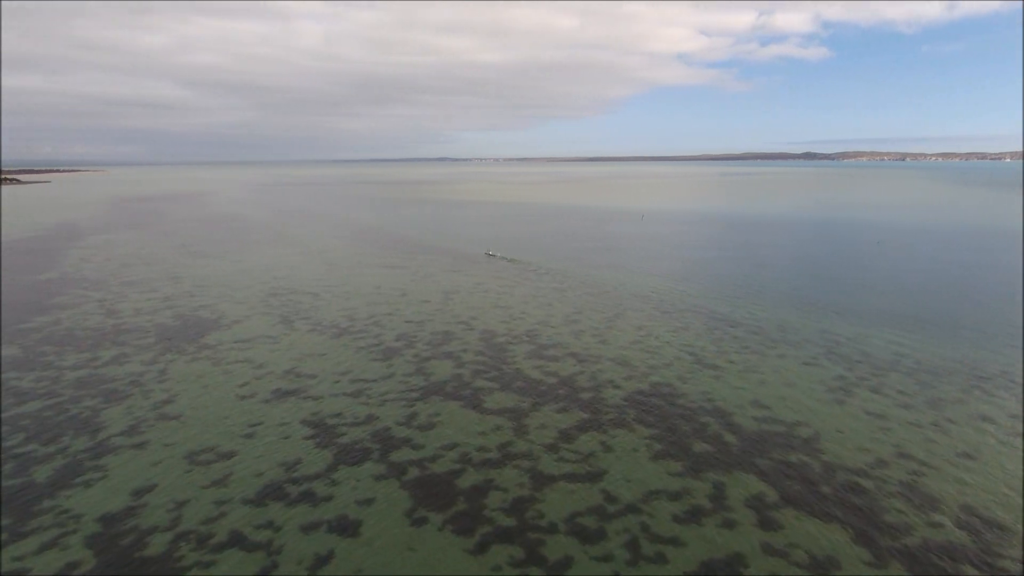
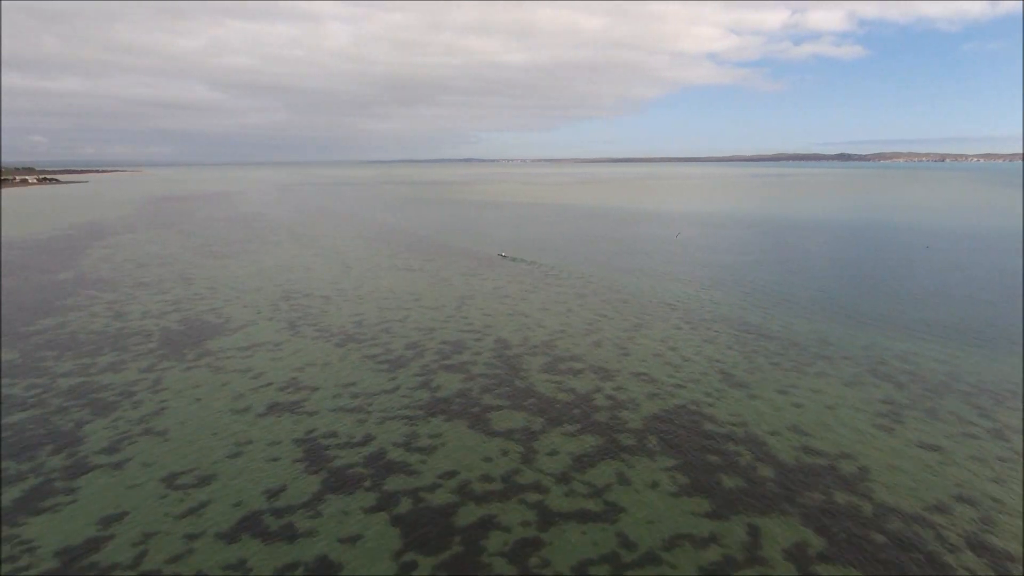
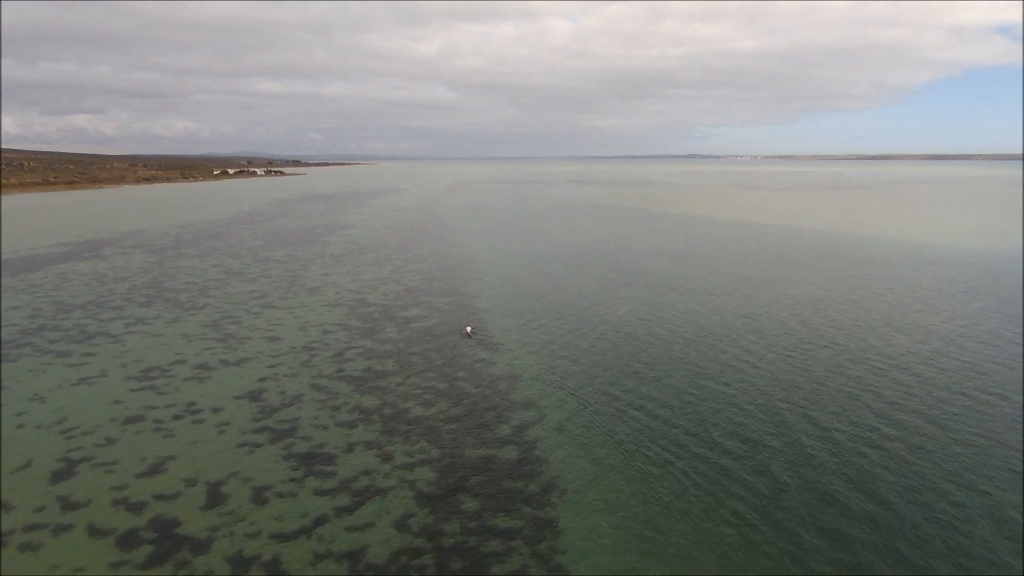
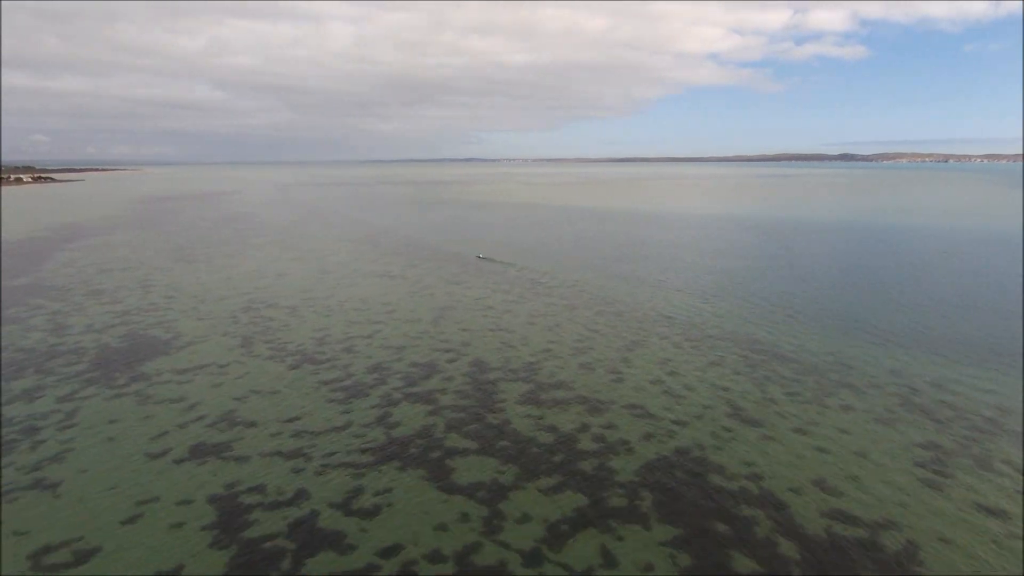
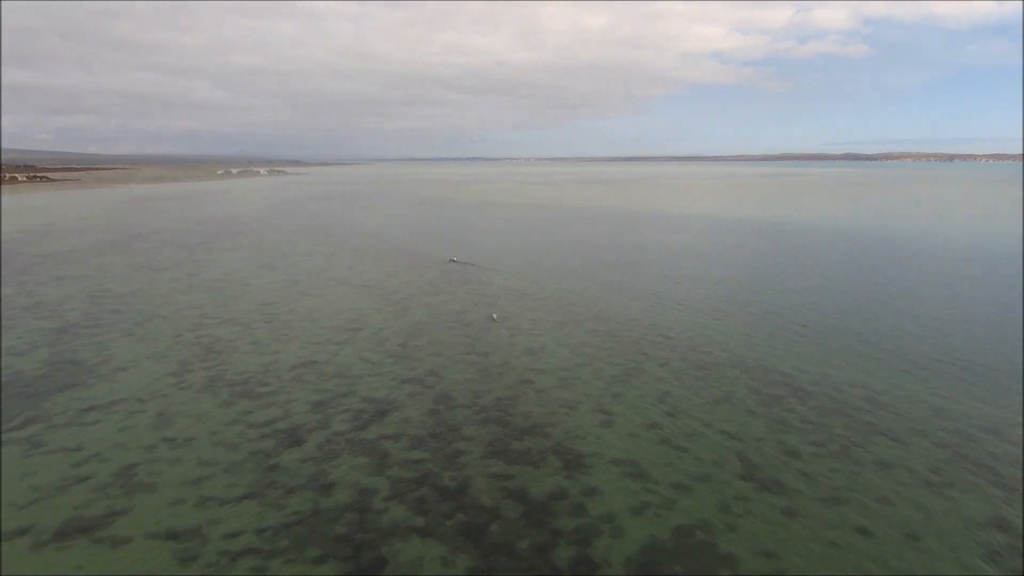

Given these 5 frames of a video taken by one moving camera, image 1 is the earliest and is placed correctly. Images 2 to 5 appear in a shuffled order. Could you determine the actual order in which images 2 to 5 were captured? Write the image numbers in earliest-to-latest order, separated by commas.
2, 4, 5, 3
